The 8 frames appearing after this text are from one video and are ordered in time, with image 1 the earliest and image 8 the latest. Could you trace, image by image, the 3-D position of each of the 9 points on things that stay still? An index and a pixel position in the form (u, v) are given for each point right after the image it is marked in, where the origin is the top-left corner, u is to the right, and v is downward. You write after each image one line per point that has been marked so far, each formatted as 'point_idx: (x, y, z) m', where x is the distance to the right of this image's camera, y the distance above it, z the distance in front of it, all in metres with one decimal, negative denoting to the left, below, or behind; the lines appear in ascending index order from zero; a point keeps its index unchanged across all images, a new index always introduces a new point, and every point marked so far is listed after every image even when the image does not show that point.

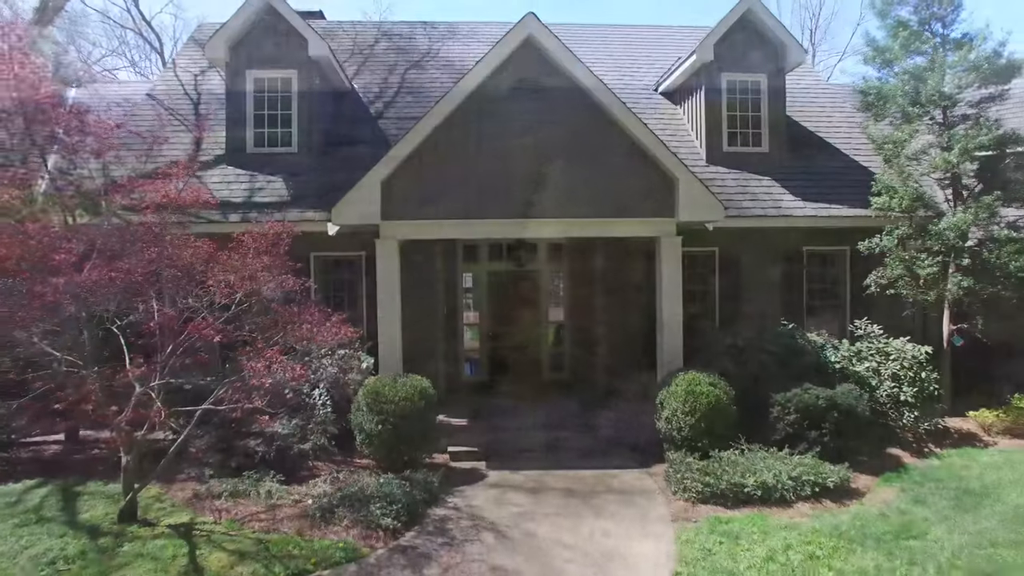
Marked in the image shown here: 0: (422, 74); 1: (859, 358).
0: (-3.2, +7.9, +13.0) m
1: (+8.8, -1.8, +9.0) m
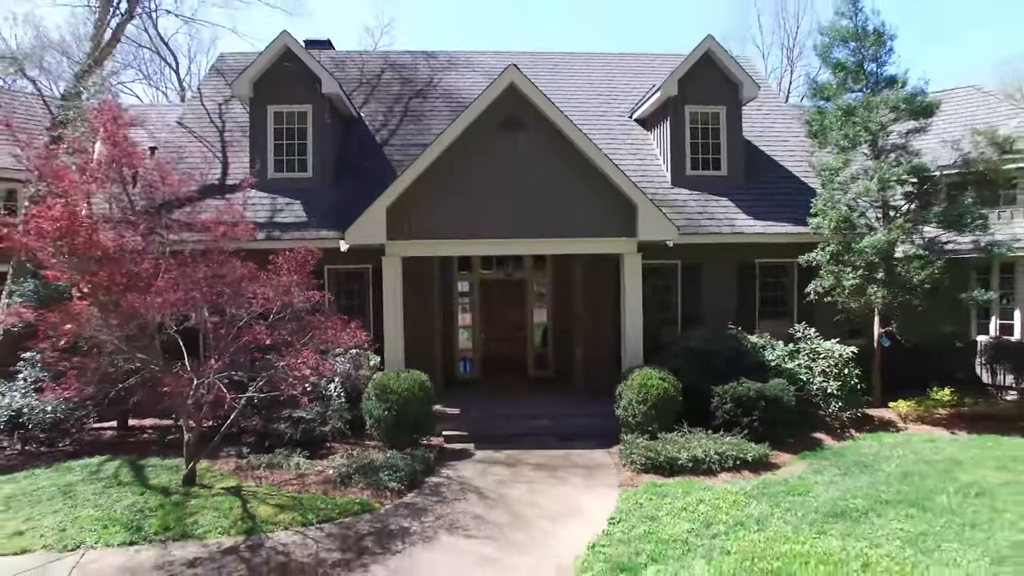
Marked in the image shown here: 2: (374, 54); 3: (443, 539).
0: (-3.6, +7.6, +14.5) m
1: (+8.4, -2.0, +10.5) m
2: (-6.3, +10.8, +16.3) m
3: (-1.2, -4.4, +6.2) m
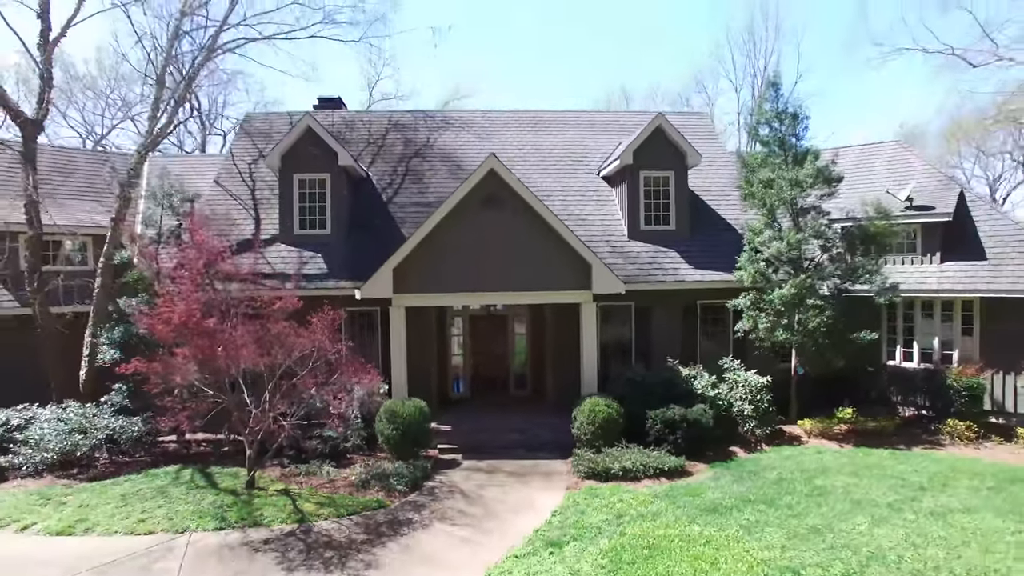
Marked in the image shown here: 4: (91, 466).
0: (-4.3, +6.1, +17.1) m
1: (+7.7, -3.6, +13.1) m
2: (-7.0, +9.3, +18.9) m
3: (-1.9, -6.0, +8.9) m
4: (-13.6, -5.8, +11.4) m
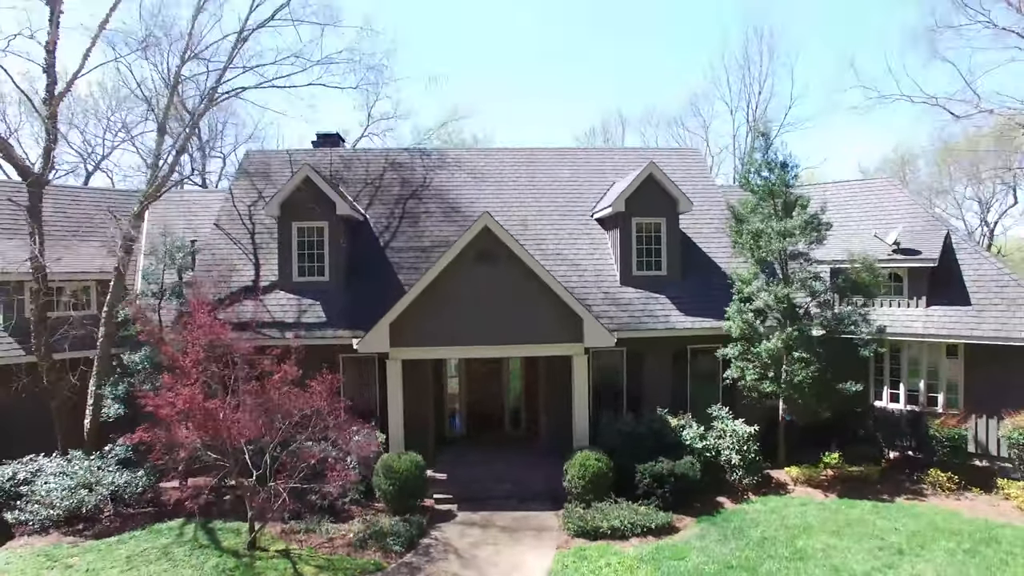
0: (-4.5, +4.1, +17.4) m
1: (+7.4, -5.5, +13.5) m
2: (-7.3, +7.3, +19.1) m
3: (-2.1, -8.0, +9.2) m
4: (-13.9, -7.8, +11.8) m
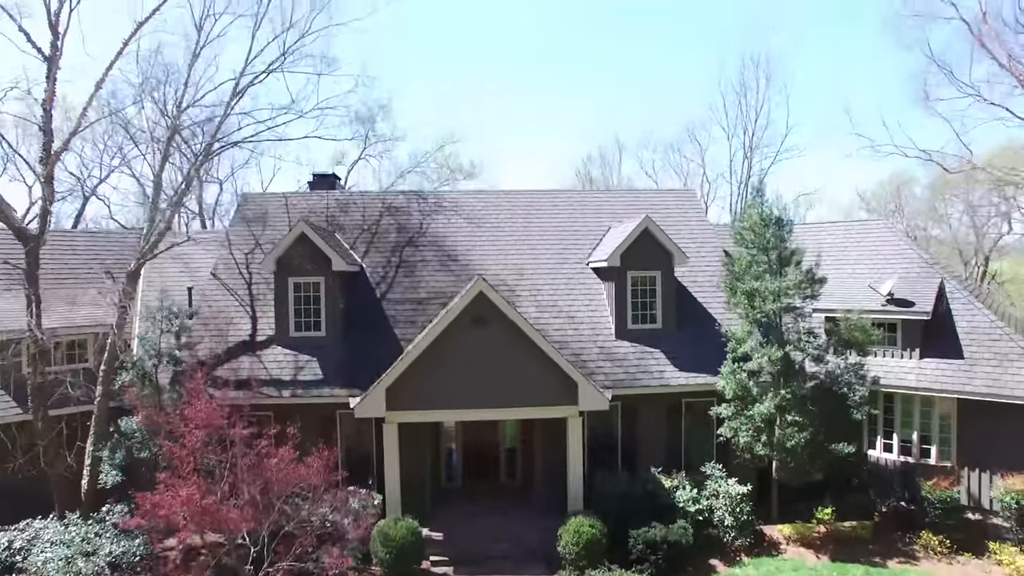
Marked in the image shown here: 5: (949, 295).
0: (-4.7, +1.8, +17.5) m
1: (+7.3, -7.9, +13.6) m
2: (-7.5, +5.0, +19.2) m
3: (-2.3, -10.4, +9.4) m
4: (-14.0, -10.2, +11.9) m
5: (+20.3, -0.4, +16.4) m
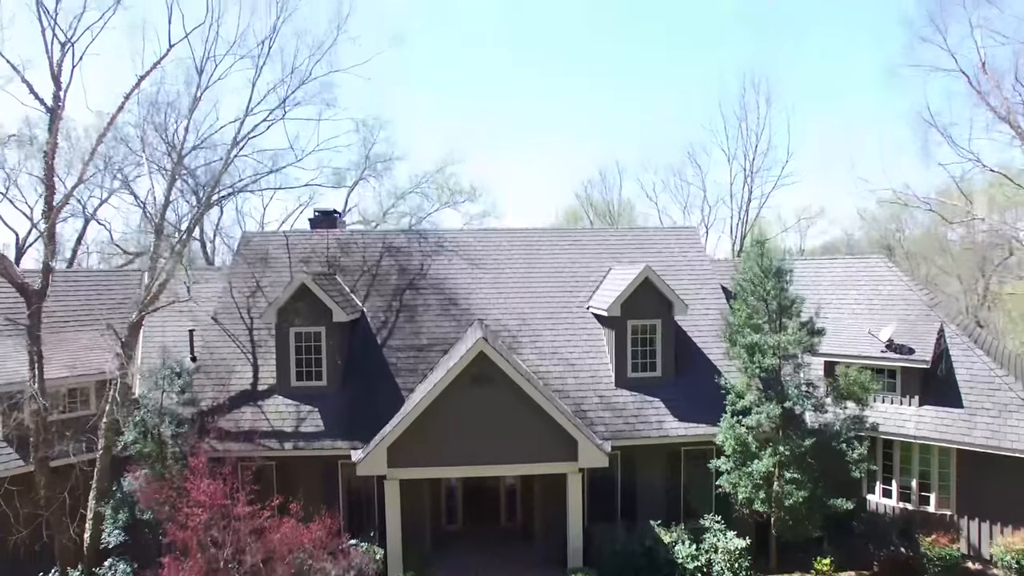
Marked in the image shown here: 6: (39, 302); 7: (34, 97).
0: (-4.7, -0.4, +17.5) m
1: (+7.3, -10.1, +13.7) m
2: (-7.5, +2.8, +19.2) m
3: (-2.3, -12.6, +9.5) m
4: (-14.0, -12.4, +12.1) m
5: (+20.4, -2.5, +16.5) m
6: (-18.5, -0.6, +13.8) m
7: (-20.2, +8.1, +15.0) m
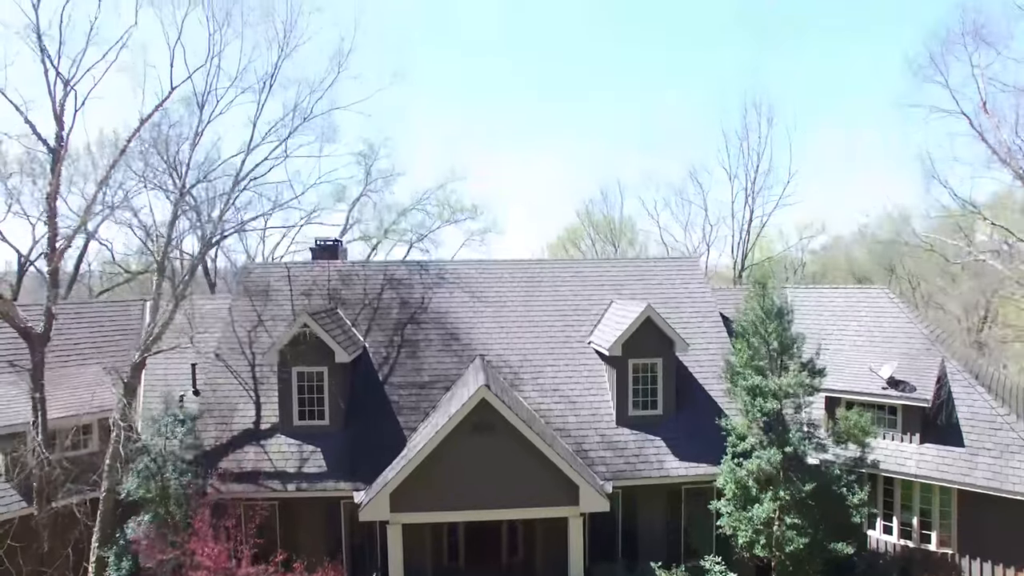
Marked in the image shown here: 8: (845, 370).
0: (-4.6, -2.1, +17.6) m
1: (+7.3, -11.8, +13.8) m
2: (-7.4, +1.1, +19.2) m
3: (-2.2, -14.3, +9.6) m
4: (-14.0, -14.1, +12.2) m
5: (+20.4, -4.2, +16.5) m
6: (-18.4, -2.3, +13.8) m
7: (-20.2, +6.4, +15.0) m
8: (+16.4, -4.0, +17.3) m
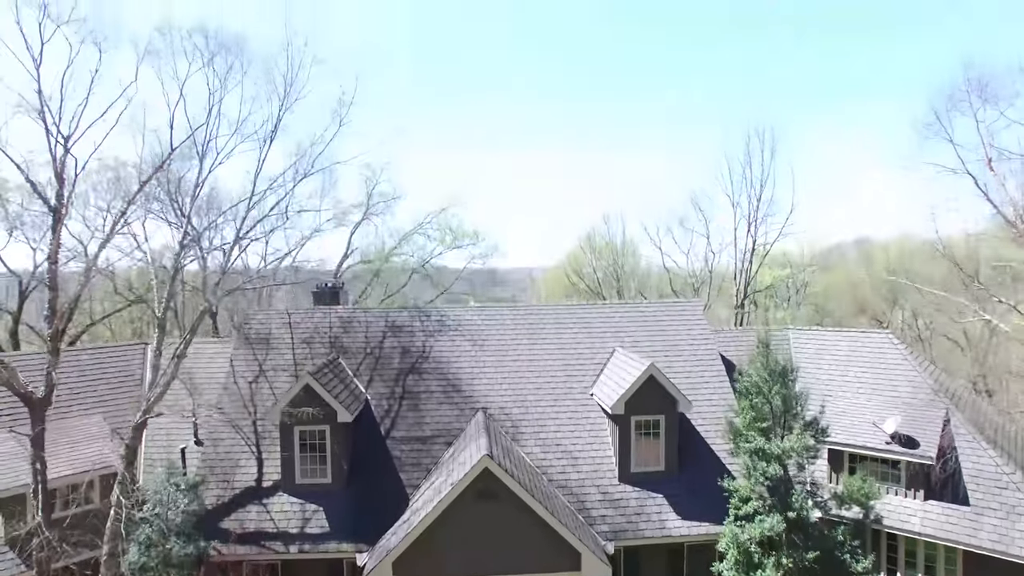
0: (-4.5, -4.6, +17.5) m
1: (+7.4, -14.3, +13.8) m
2: (-7.3, -1.4, +19.2) m
3: (-2.2, -16.9, +9.6) m
4: (-13.9, -16.7, +12.3) m
5: (+20.5, -6.7, +16.4) m
6: (-18.3, -4.8, +13.8) m
7: (-20.1, +3.9, +15.0) m
8: (+16.5, -6.5, +17.2) m
